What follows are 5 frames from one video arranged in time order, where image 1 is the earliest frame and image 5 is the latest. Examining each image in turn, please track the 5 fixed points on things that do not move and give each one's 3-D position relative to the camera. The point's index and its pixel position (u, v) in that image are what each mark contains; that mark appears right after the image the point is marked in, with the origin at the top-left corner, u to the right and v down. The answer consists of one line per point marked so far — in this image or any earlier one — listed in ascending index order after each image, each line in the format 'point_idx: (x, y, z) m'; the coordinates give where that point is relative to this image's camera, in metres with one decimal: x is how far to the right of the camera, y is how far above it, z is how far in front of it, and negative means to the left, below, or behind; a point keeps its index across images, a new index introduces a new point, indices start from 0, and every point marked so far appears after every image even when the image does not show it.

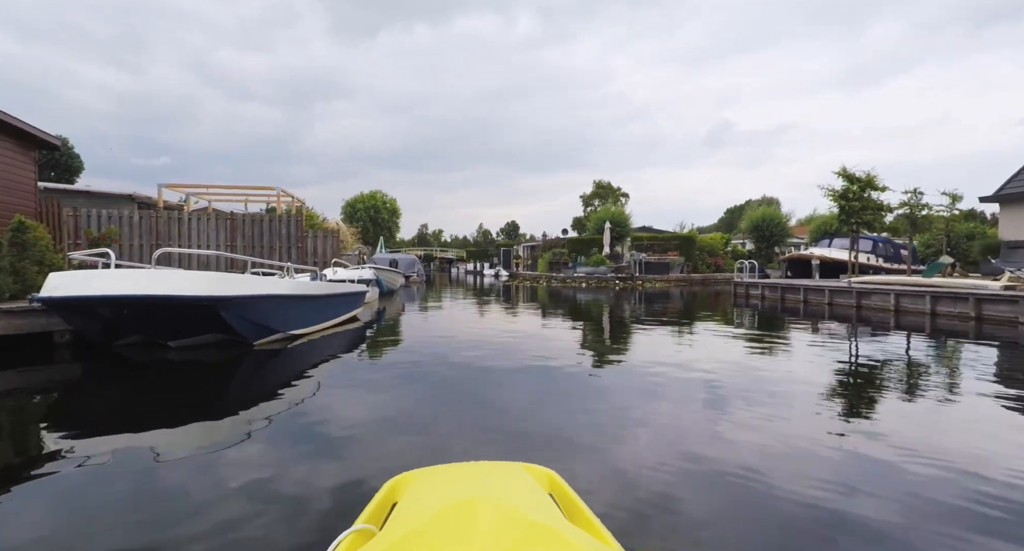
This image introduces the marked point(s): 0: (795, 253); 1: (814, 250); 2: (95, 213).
0: (+9.1, +0.8, +17.9) m
1: (+9.8, +0.8, +18.2) m
2: (-6.6, +1.0, +9.2) m
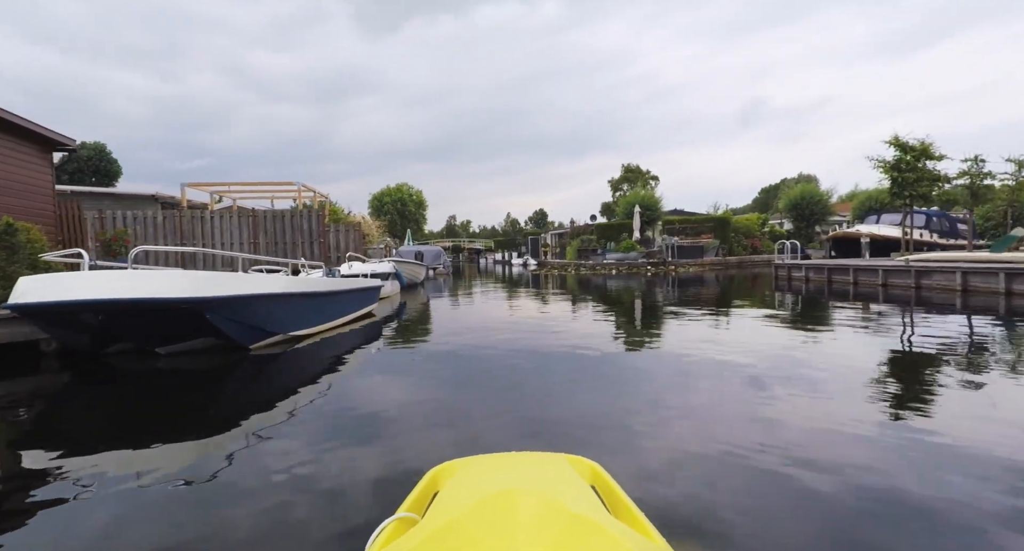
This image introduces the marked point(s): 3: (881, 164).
0: (+9.9, +1.4, +17.1) m
1: (+10.6, +1.5, +17.4) m
2: (-6.2, +1.0, +9.2) m
3: (+9.8, +3.0, +14.5) m
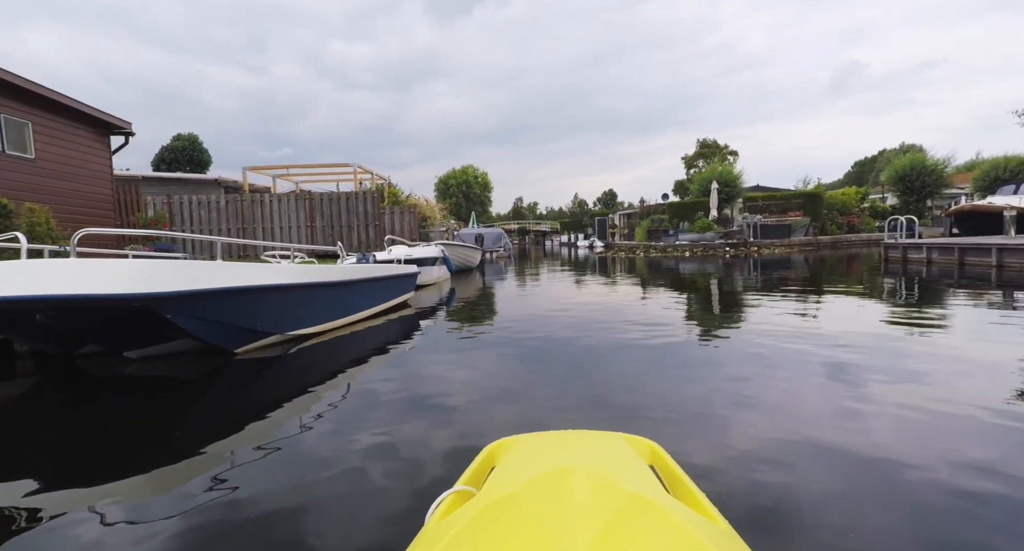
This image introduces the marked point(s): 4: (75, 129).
0: (+11.7, +1.9, +15.2) m
1: (+12.4, +2.0, +15.4) m
2: (-5.2, +1.2, +9.2) m
3: (+11.2, +3.4, +12.6) m
4: (-6.0, +2.0, +8.1) m
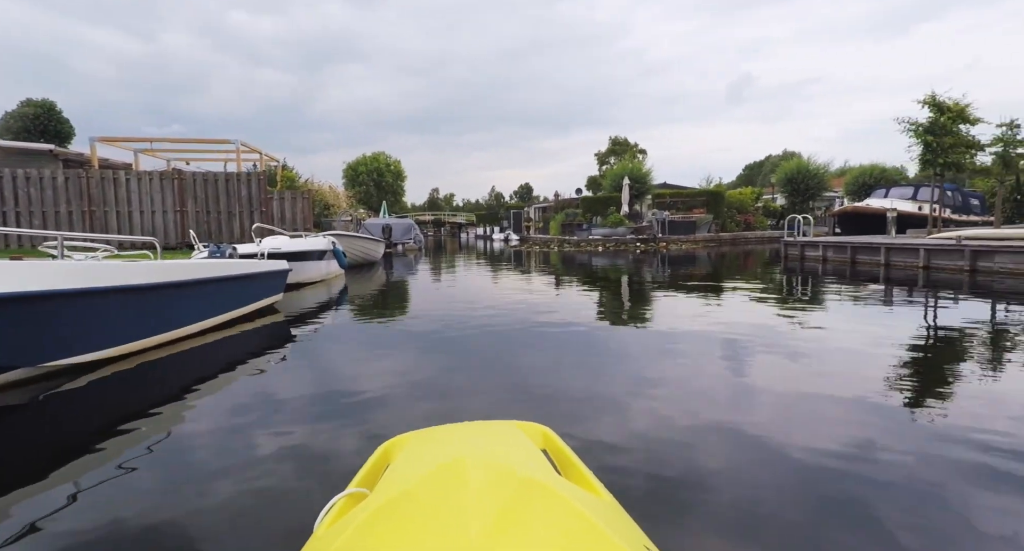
0: (+9.4, +2.0, +16.4) m
1: (+10.1, +2.1, +16.6) m
2: (-6.6, +1.4, +8.1) m
3: (+9.3, +3.5, +13.7) m
4: (-7.1, +2.1, +6.9) m
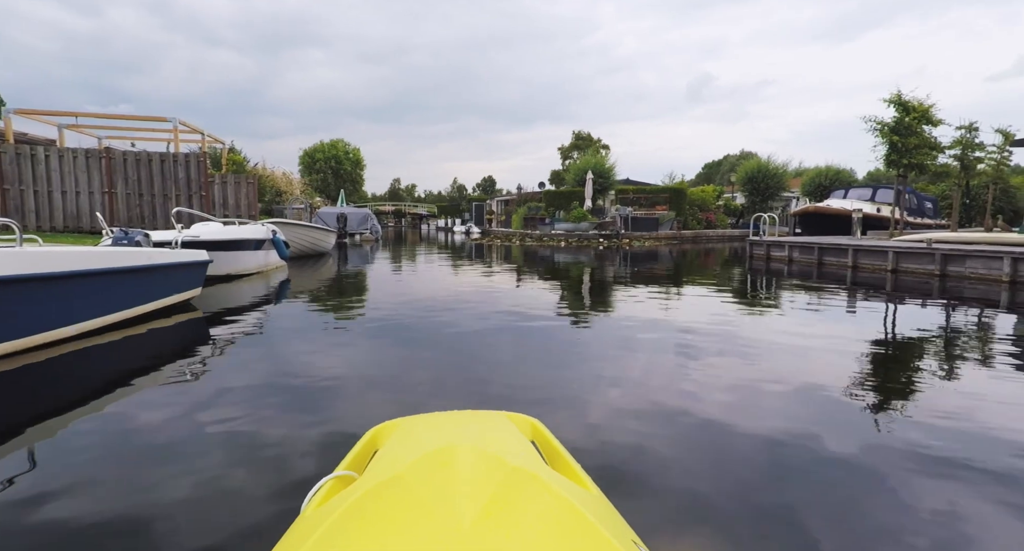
0: (+8.3, +2.0, +16.7) m
1: (+9.0, +2.1, +17.0) m
2: (-7.1, +1.6, +7.3) m
3: (+8.4, +3.5, +13.9) m
4: (-7.5, +2.3, +6.1) m
